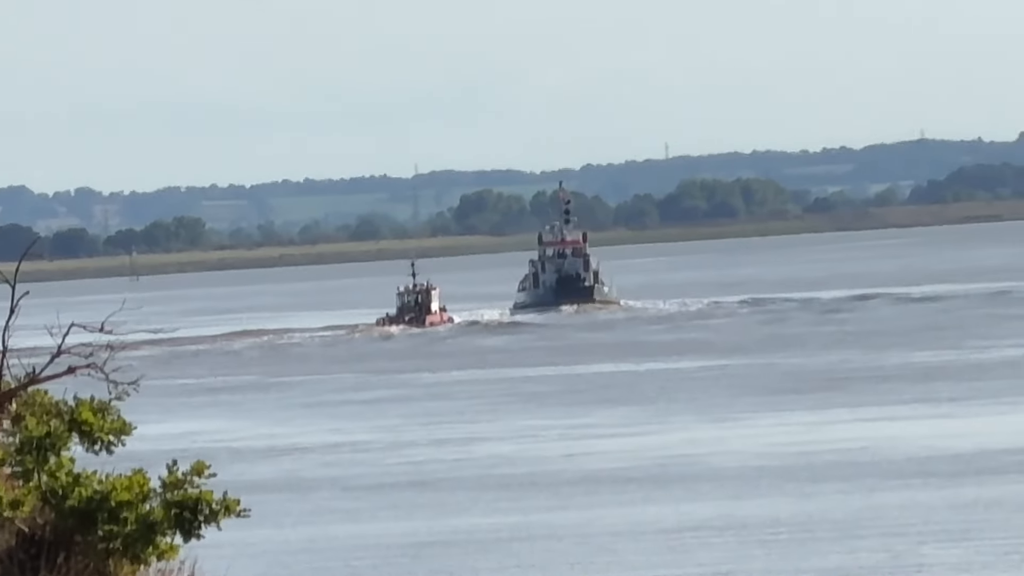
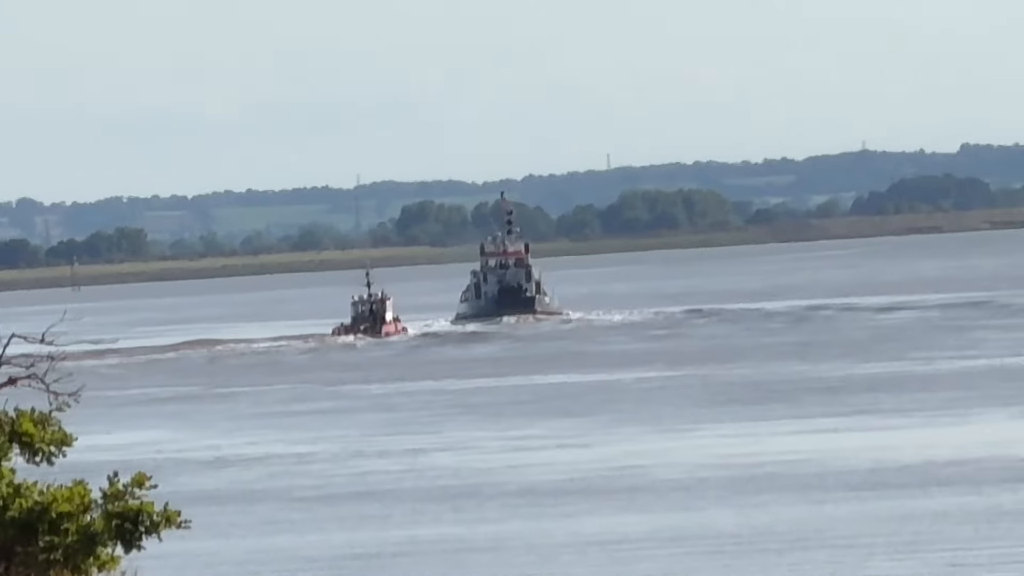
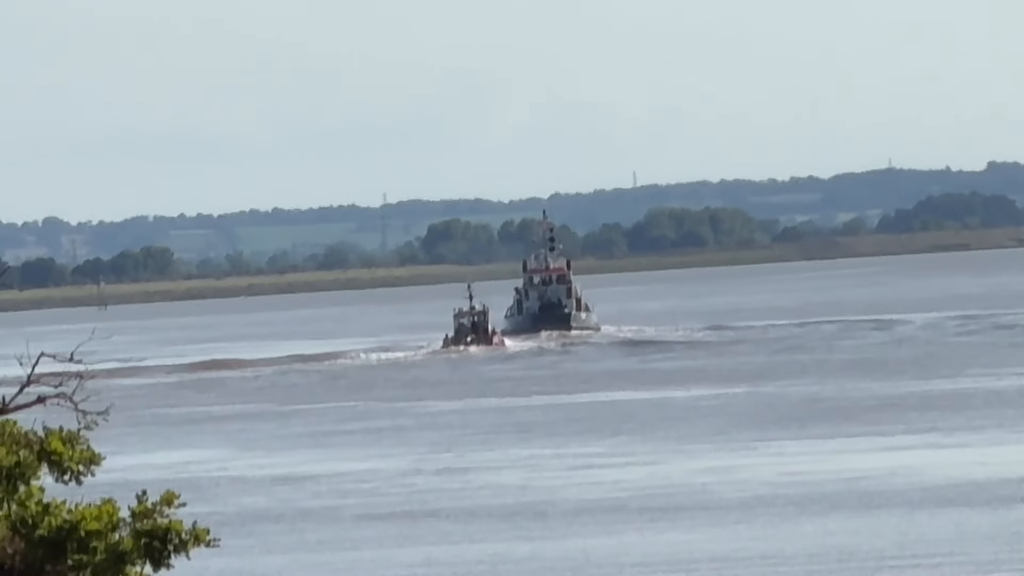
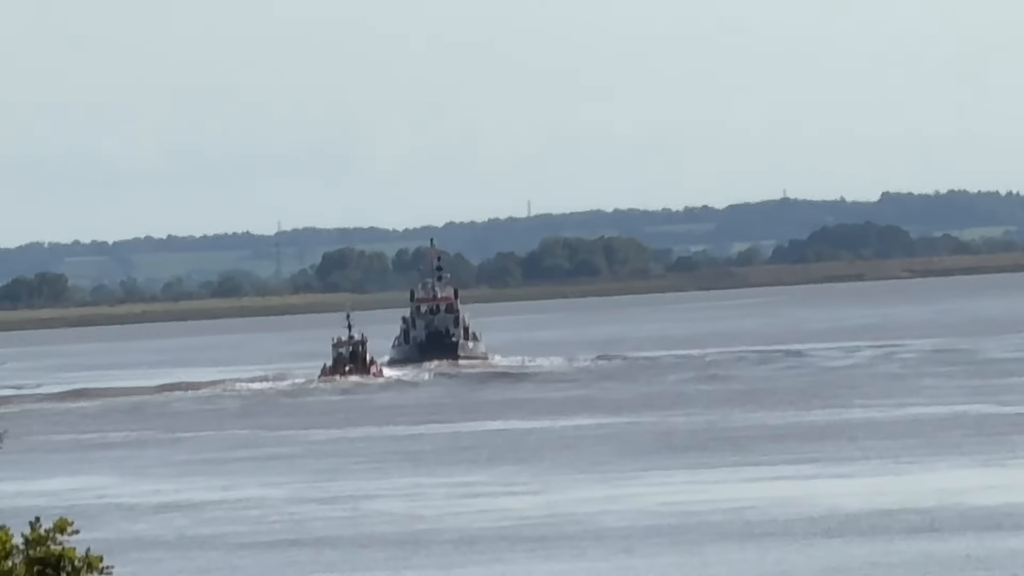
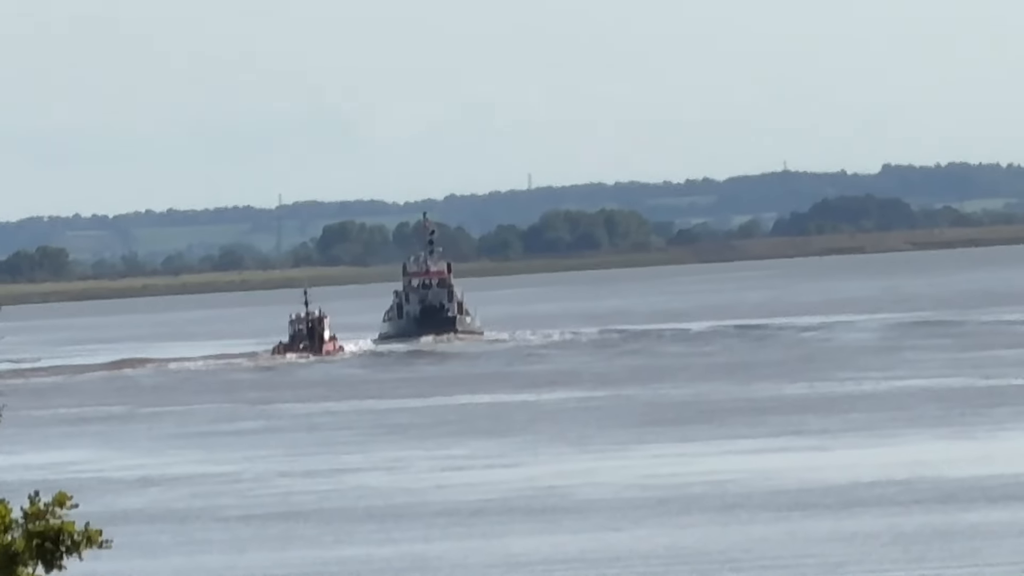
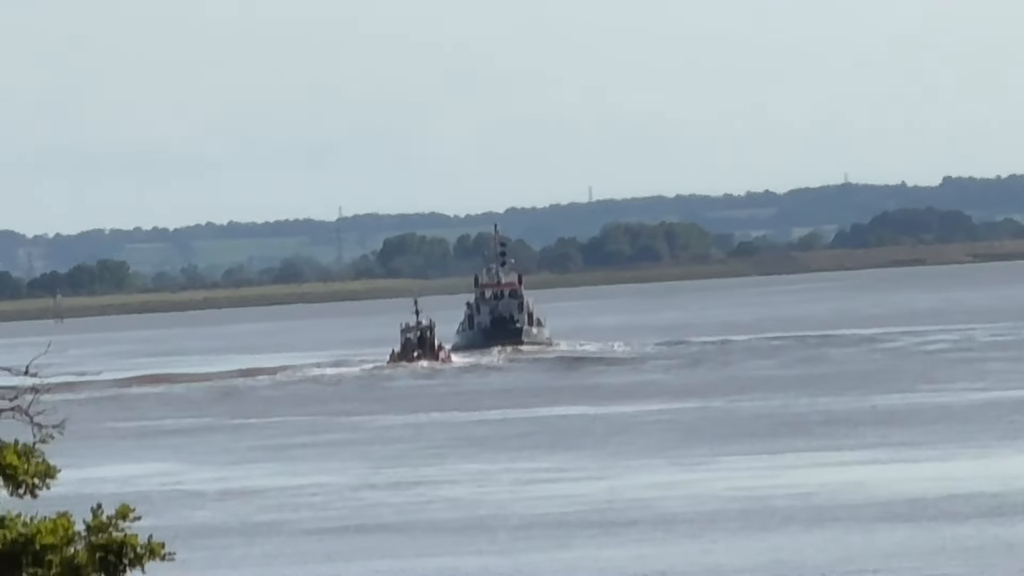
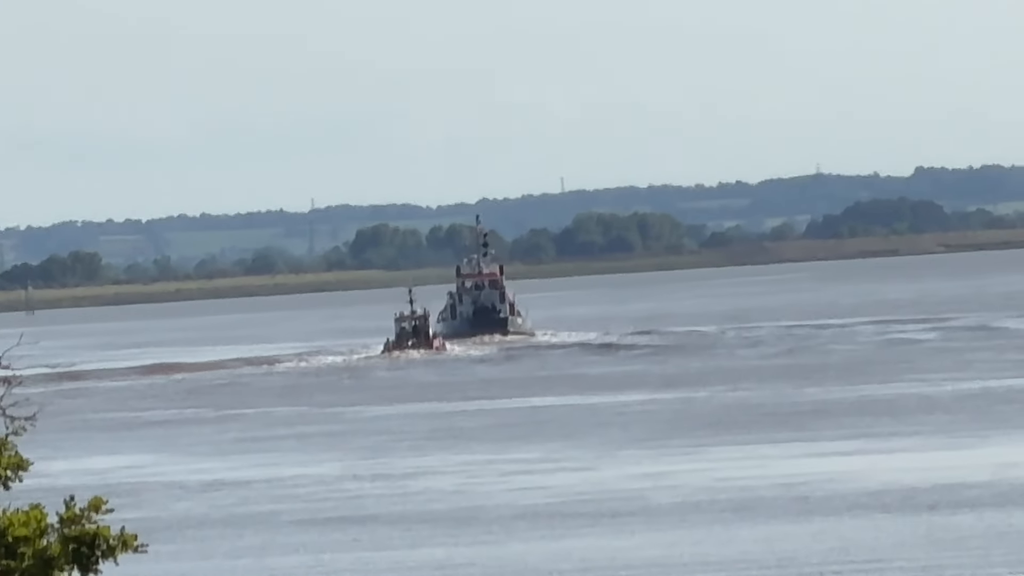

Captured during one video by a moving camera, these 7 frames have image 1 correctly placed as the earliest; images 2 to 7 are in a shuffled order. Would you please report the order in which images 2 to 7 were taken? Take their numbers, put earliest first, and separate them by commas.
2, 5, 4, 6, 3, 7
